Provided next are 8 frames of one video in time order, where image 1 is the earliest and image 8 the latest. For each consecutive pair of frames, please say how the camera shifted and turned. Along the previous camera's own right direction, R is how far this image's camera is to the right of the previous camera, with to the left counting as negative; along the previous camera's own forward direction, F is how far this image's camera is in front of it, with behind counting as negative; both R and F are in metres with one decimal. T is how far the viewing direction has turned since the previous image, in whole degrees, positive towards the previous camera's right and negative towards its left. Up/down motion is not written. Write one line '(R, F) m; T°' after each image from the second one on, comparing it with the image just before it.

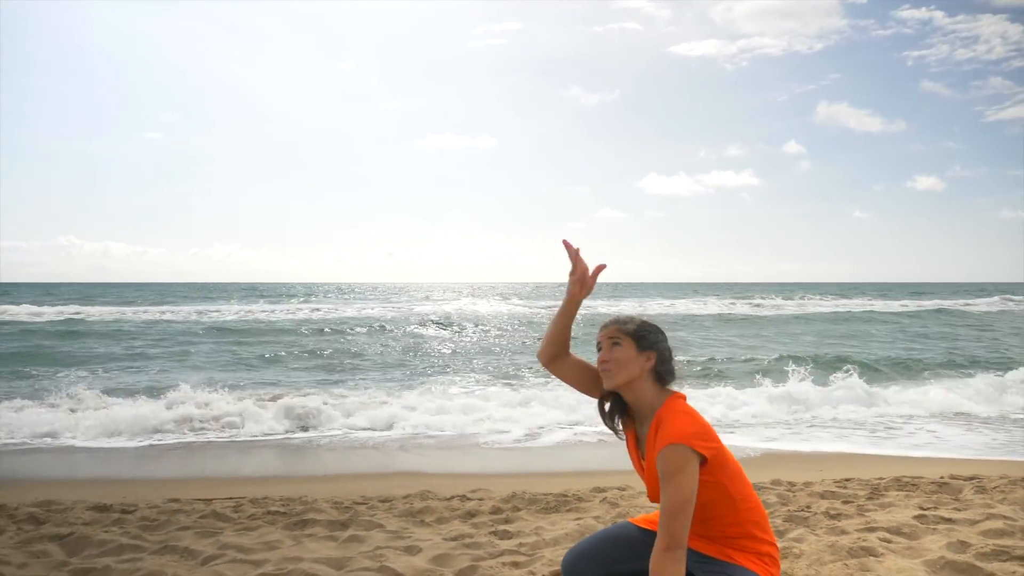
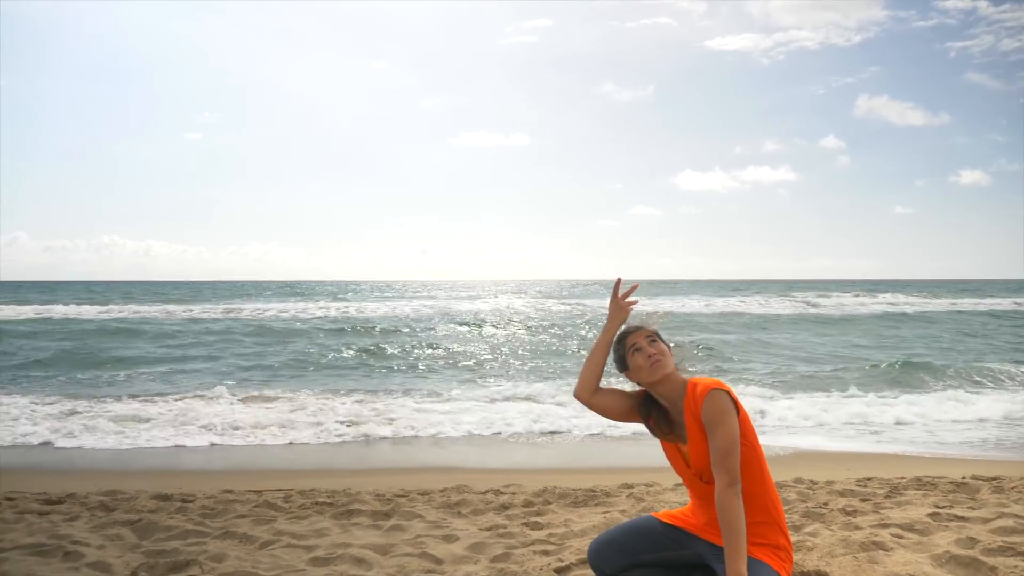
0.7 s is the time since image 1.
(0.0, -0.2) m; -3°
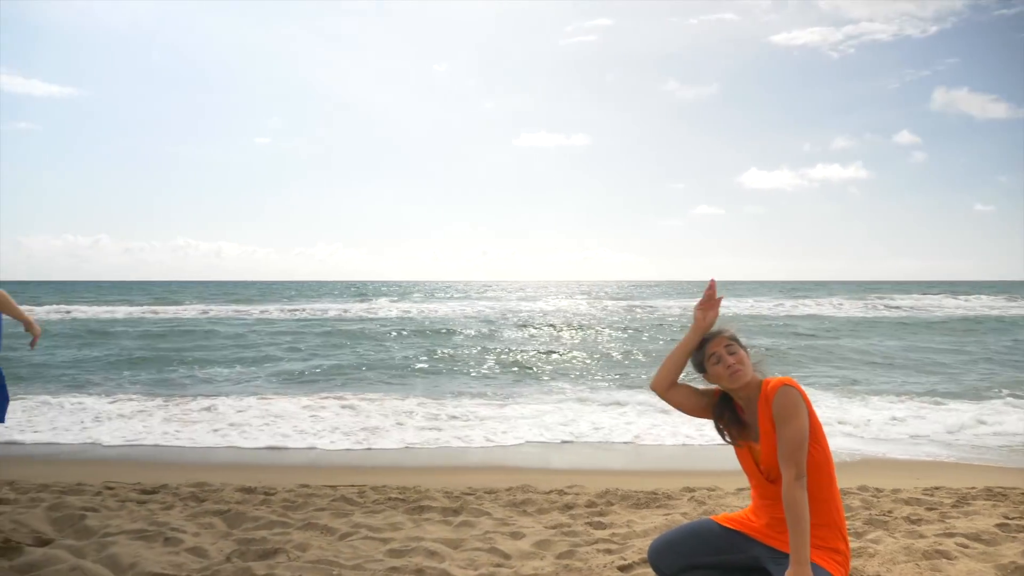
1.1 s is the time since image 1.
(-0.1, -0.2) m; -5°
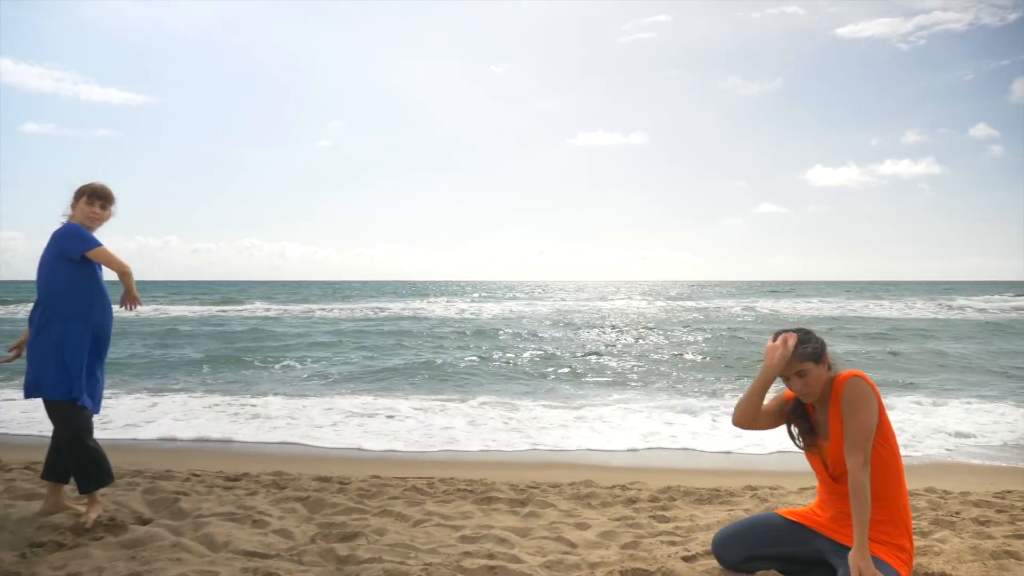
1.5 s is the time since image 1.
(-0.1, -0.2) m; -5°
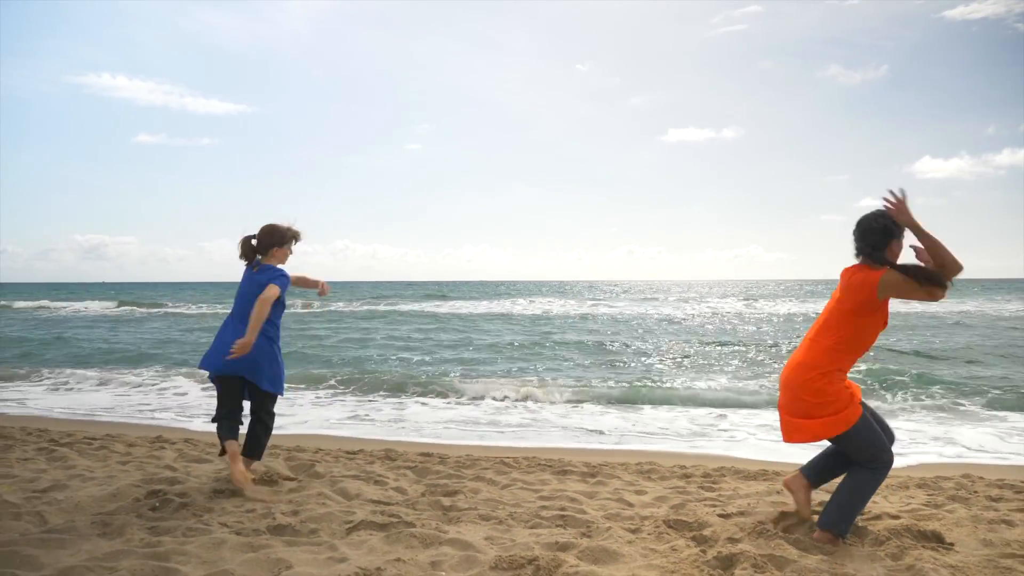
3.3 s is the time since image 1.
(+0.1, -0.8) m; -8°
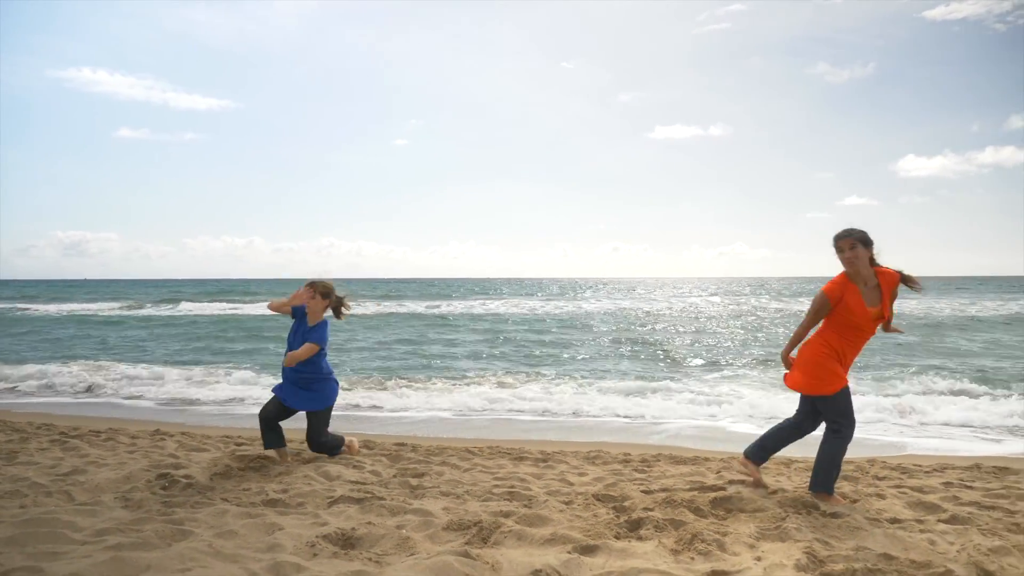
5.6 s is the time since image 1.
(+0.2, -0.7) m; +1°
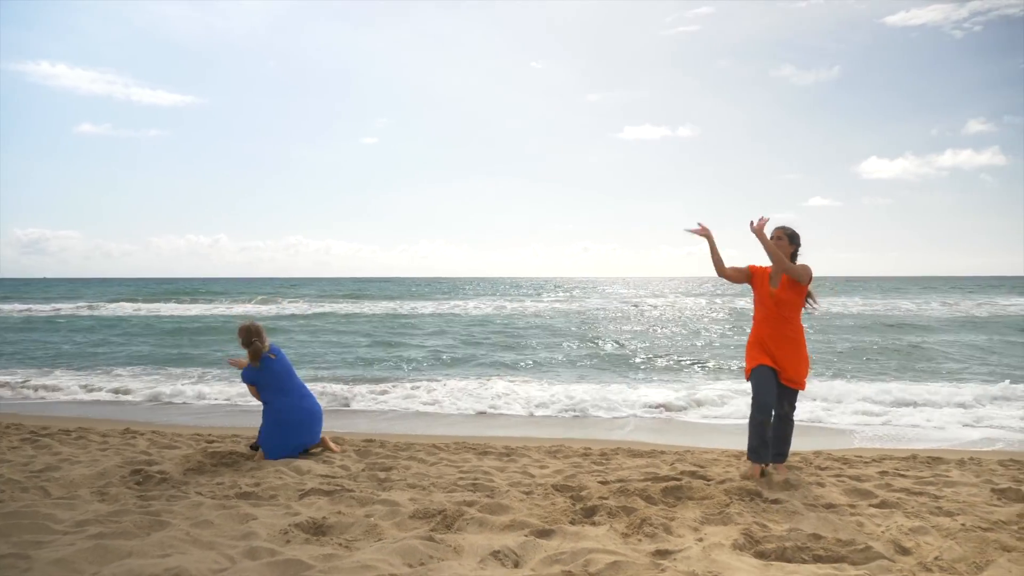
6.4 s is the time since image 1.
(+0.1, -0.3) m; +3°
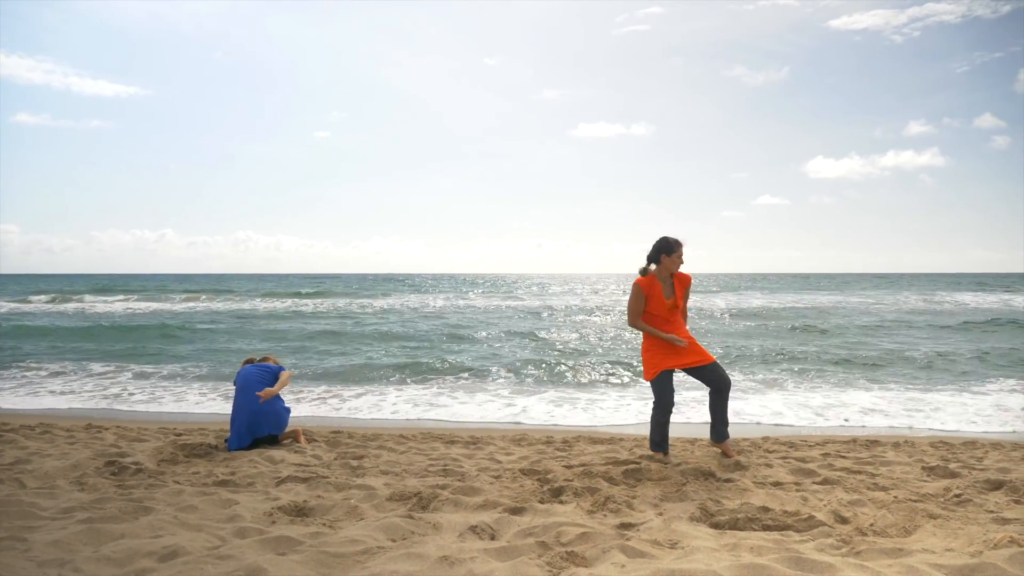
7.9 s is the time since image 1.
(-0.1, -0.2) m; +4°
